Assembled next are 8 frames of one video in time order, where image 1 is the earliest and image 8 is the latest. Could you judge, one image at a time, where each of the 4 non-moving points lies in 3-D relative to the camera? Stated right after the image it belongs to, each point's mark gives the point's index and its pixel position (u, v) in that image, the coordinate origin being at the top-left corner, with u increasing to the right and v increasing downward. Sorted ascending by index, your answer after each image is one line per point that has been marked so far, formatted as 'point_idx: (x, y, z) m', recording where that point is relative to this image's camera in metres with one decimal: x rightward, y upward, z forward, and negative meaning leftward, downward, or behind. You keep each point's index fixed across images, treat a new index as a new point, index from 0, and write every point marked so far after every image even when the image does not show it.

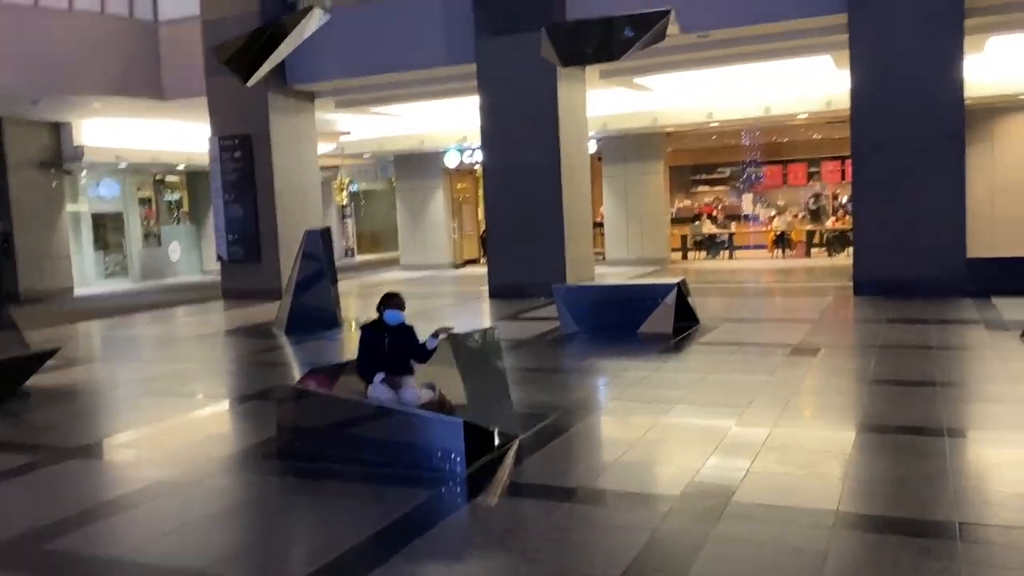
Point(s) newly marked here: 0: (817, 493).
0: (+1.3, -0.9, +3.7) m
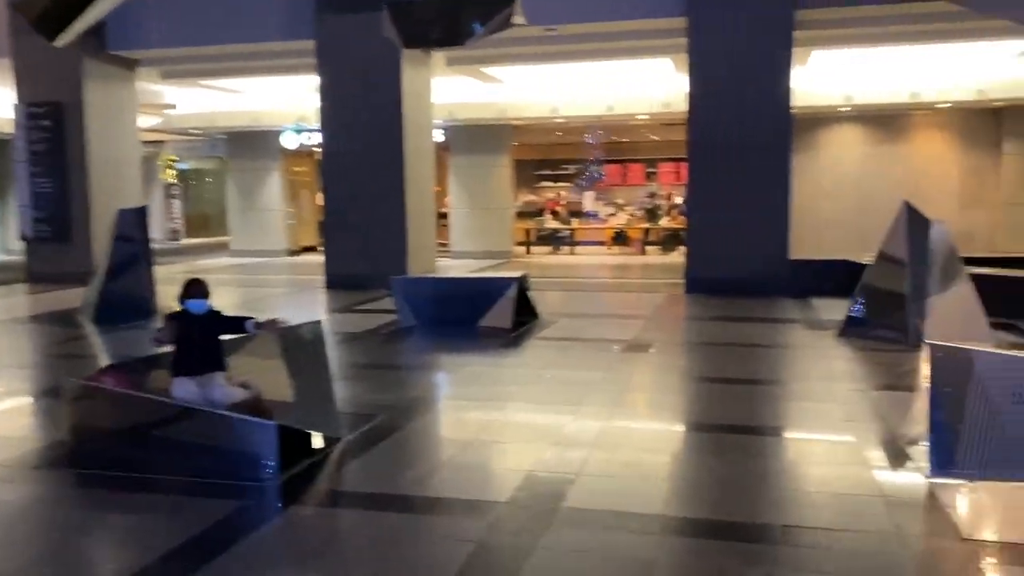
0: (+0.6, -0.9, +3.7) m
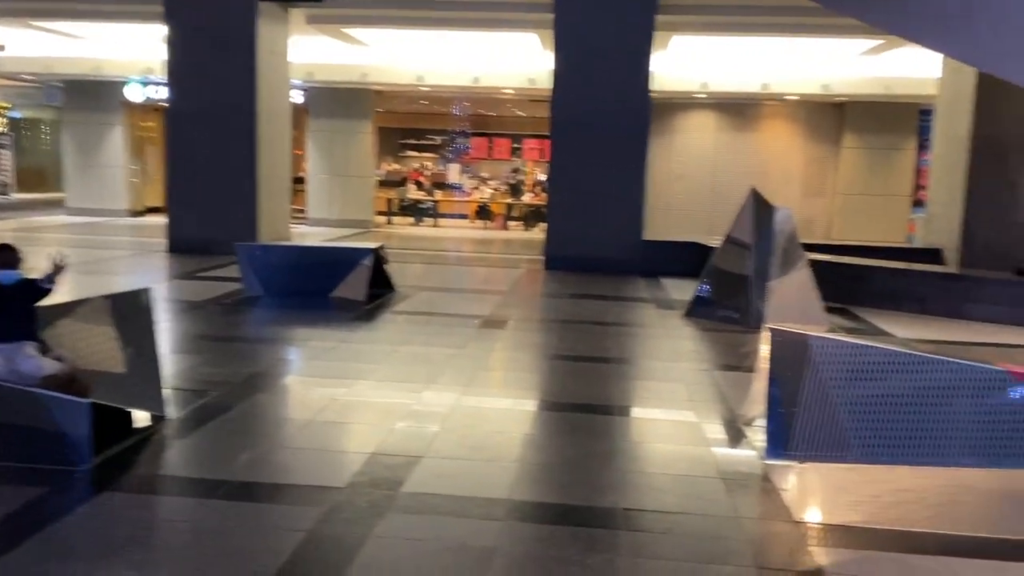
0: (-0.1, -0.8, +3.6) m
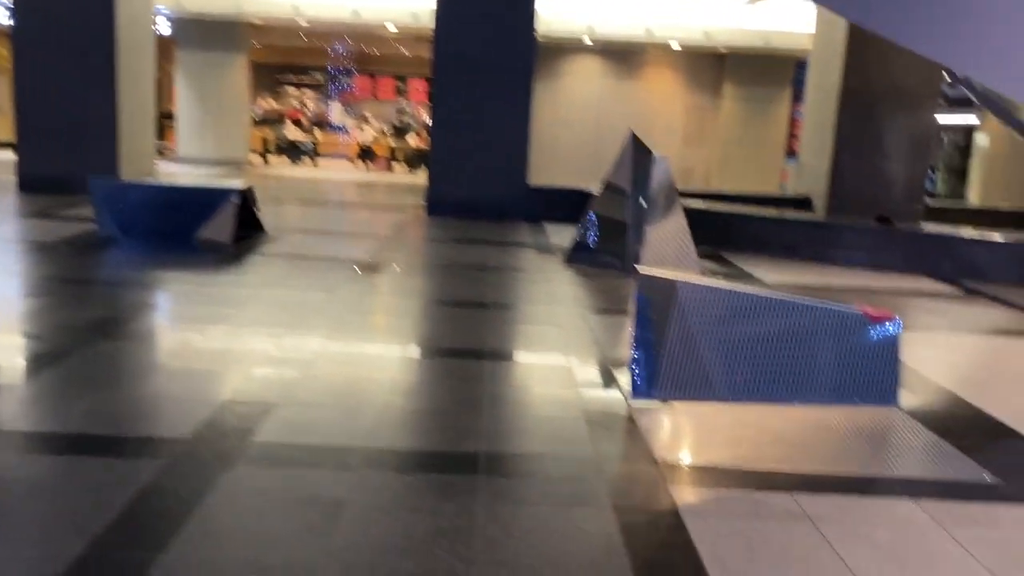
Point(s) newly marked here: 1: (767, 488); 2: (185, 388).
0: (-0.6, -0.5, +3.4) m
1: (+0.9, -0.7, +3.0) m
2: (-1.5, -0.4, +3.8) m
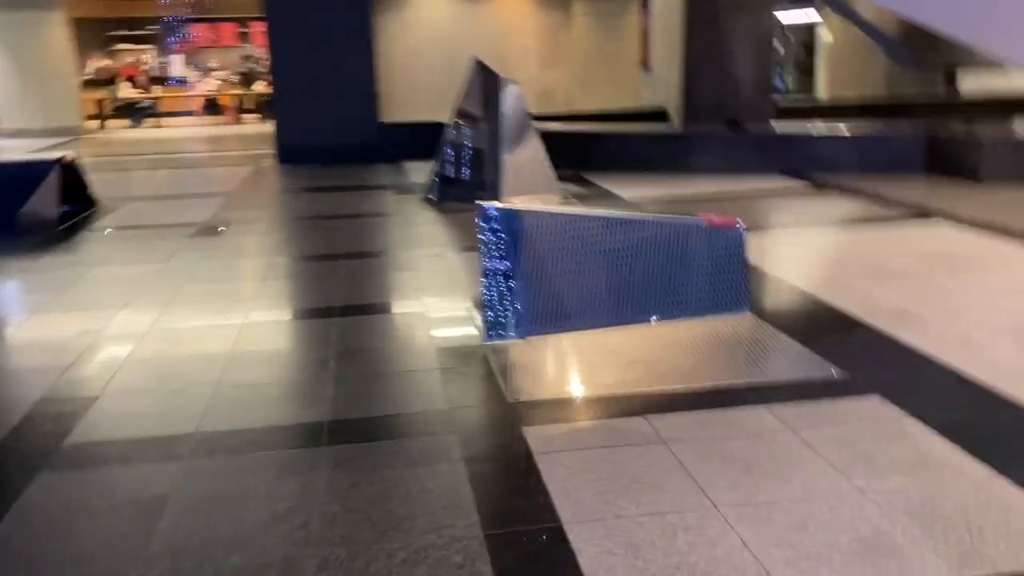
0: (-1.2, -0.4, +3.1) m
1: (+0.4, -0.4, +3.0) m
2: (-2.1, -0.4, +3.5) m
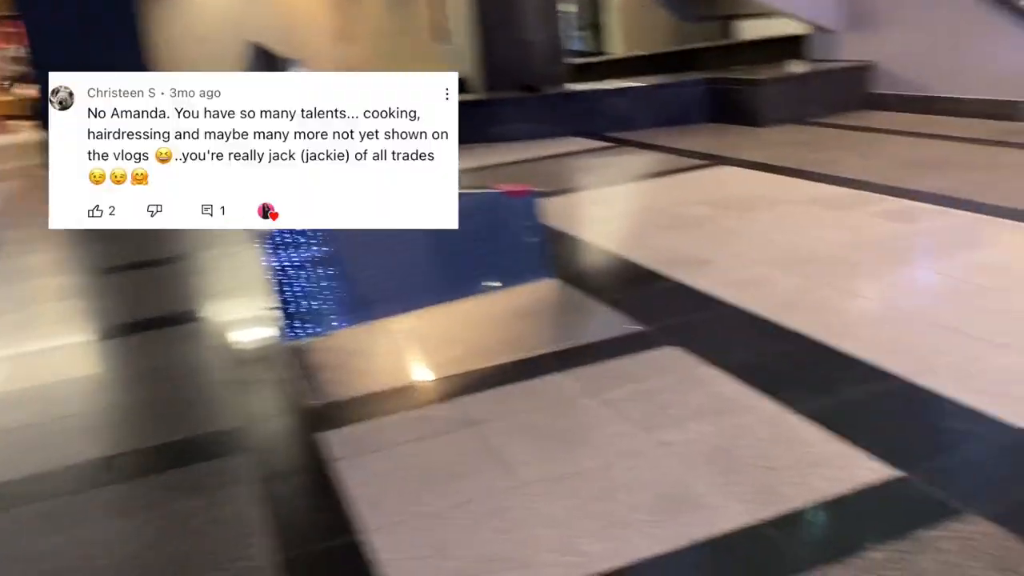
0: (-1.8, -0.6, +2.7) m
1: (-0.3, -0.4, +2.9) m
2: (-2.8, -0.7, +2.9) m
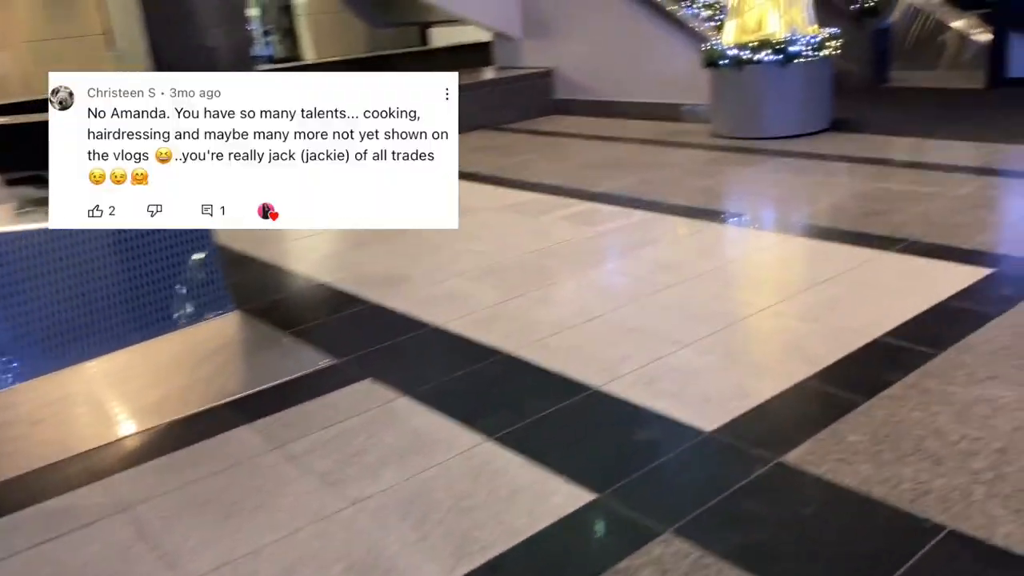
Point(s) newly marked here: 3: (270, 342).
0: (-2.6, -0.9, +1.8) m
1: (-1.2, -0.5, +2.4) m
2: (-3.5, -1.0, +1.6) m
3: (-0.9, -0.2, +3.3) m
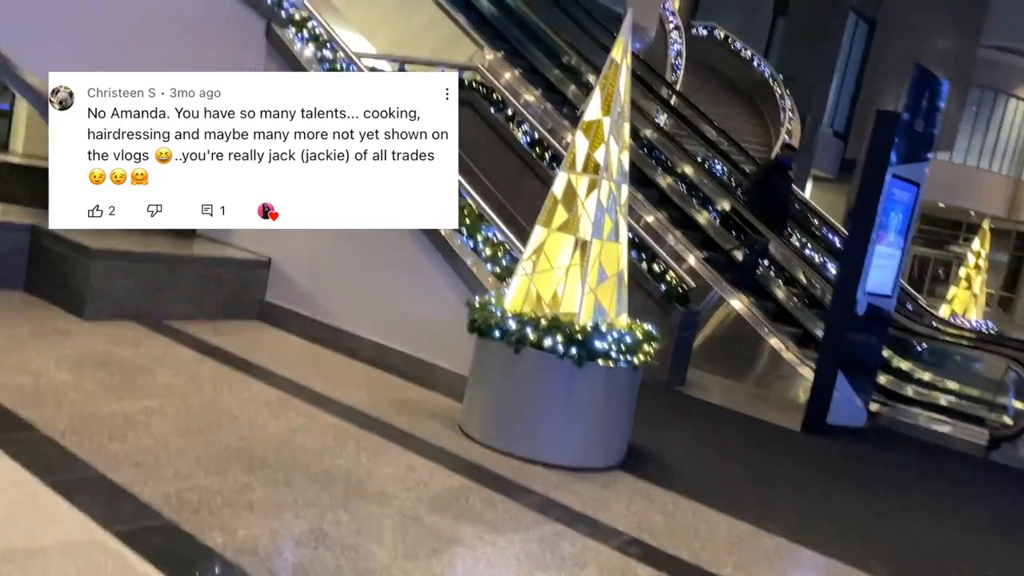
0: (-3.1, -0.8, -1.6) m
1: (-1.9, -1.0, -0.6) m
2: (-4.0, -0.7, -2.0) m
3: (-1.9, -0.9, +0.4) m
